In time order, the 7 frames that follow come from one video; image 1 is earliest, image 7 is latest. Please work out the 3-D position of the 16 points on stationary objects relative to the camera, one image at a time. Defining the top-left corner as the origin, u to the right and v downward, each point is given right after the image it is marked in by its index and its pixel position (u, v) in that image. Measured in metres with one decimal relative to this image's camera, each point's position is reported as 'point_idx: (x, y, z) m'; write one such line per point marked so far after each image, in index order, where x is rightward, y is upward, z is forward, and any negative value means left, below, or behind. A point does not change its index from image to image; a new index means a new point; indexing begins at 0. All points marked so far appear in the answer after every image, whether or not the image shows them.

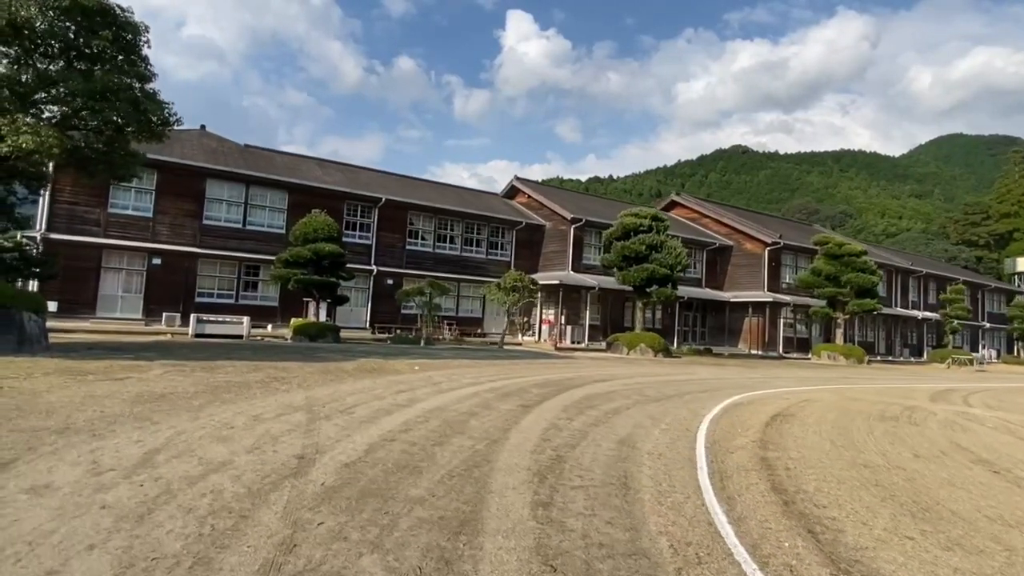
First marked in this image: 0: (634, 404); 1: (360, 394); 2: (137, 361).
0: (+1.7, -1.6, +9.2) m
1: (-1.9, -1.4, +8.5) m
2: (-6.3, -1.3, +11.2) m
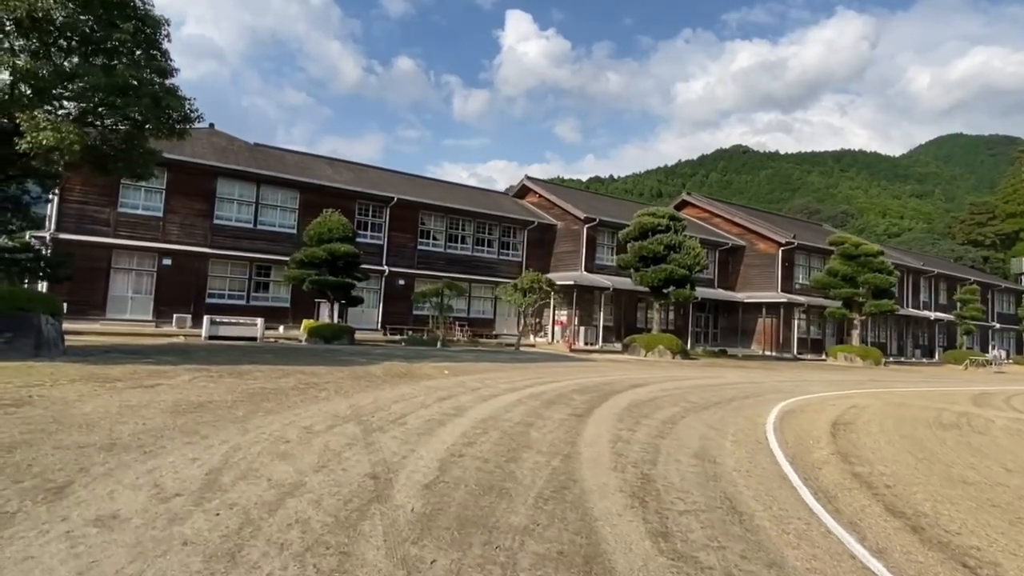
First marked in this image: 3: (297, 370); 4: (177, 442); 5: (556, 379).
0: (+2.3, -1.7, +8.8) m
1: (-1.3, -1.4, +8.1) m
2: (-5.7, -1.3, +10.8) m
3: (-3.7, -1.4, +11.4) m
4: (-2.6, -1.2, +5.2) m
5: (+0.8, -1.8, +13.0) m
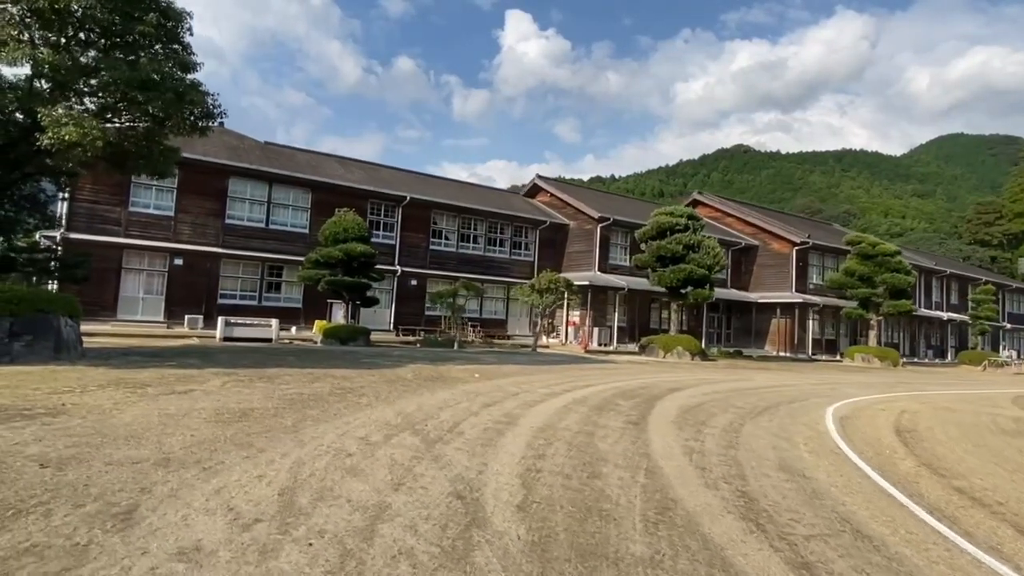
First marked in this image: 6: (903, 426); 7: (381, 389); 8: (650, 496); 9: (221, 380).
0: (+2.9, -1.7, +8.4) m
1: (-0.7, -1.4, +7.7) m
2: (-5.1, -1.3, +10.4) m
3: (-3.1, -1.4, +11.0) m
4: (-2.0, -1.2, +4.8) m
5: (+1.5, -1.8, +12.6) m
6: (+5.1, -1.8, +8.7) m
7: (-1.9, -1.4, +9.4) m
8: (+0.9, -1.4, +4.4) m
9: (-4.1, -1.3, +9.3) m
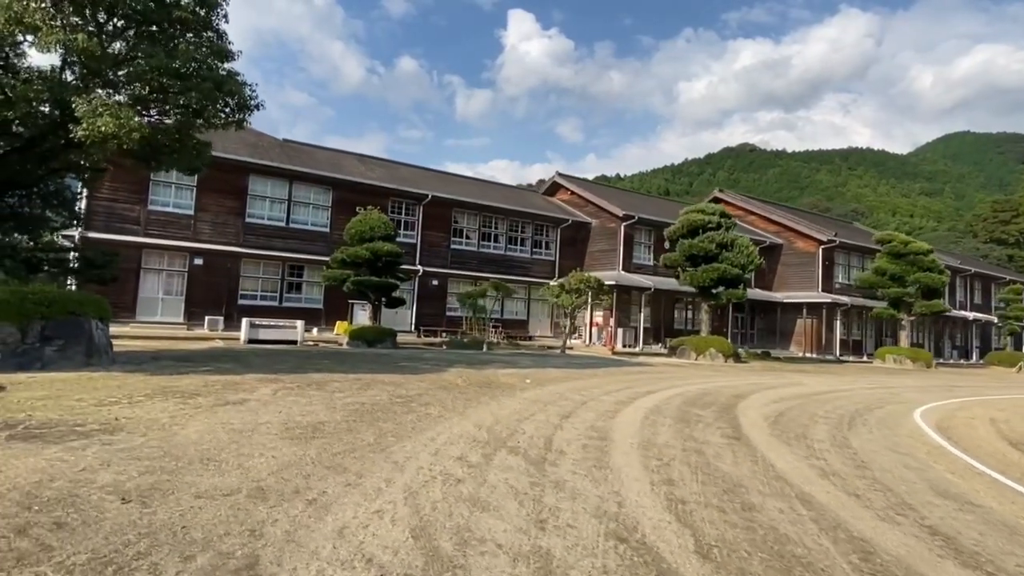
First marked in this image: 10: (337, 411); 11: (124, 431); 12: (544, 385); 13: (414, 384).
0: (+3.9, -1.7, +7.8) m
1: (+0.2, -1.4, +7.1) m
2: (-4.2, -1.3, +9.8) m
3: (-2.2, -1.5, +10.4) m
4: (-1.1, -1.2, +4.2) m
5: (+2.4, -1.8, +11.9) m
6: (+6.1, -1.8, +8.0) m
7: (-0.9, -1.4, +8.7) m
8: (+1.8, -1.4, +3.8) m
9: (-3.2, -1.3, +8.7) m
10: (-1.9, -1.3, +7.2) m
11: (-3.2, -1.2, +5.5) m
12: (+0.5, -1.6, +11.0) m
13: (-1.5, -1.5, +10.1) m
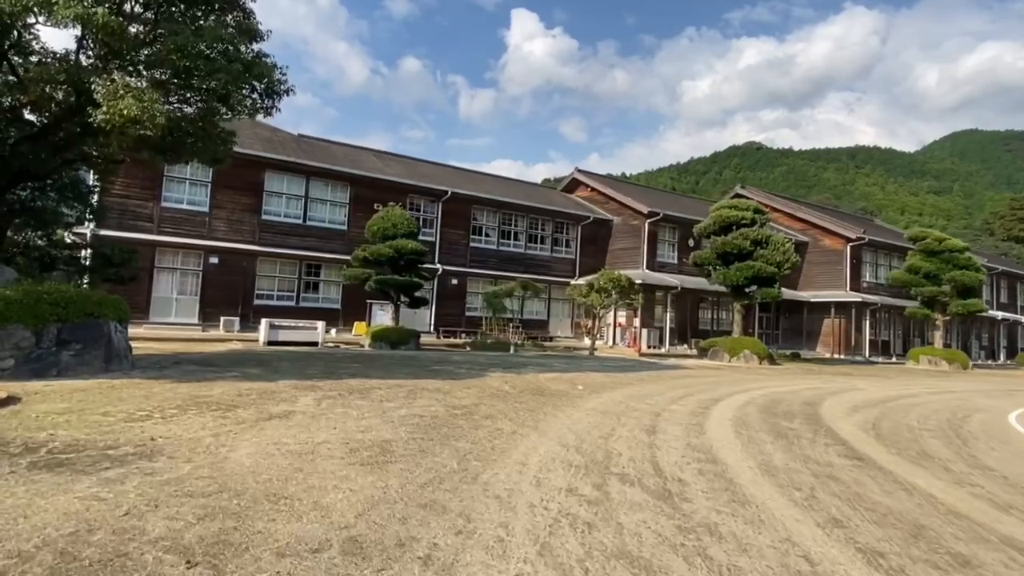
0: (+4.7, -1.7, +6.9) m
1: (+1.0, -1.4, +6.2) m
2: (-3.4, -1.3, +9.0) m
3: (-1.4, -1.4, +9.5) m
4: (-0.3, -1.2, +3.3) m
5: (+3.2, -1.8, +11.0) m
6: (+6.9, -1.8, +7.1) m
7: (-0.1, -1.4, +7.8) m
8: (+2.6, -1.4, +2.9) m
9: (-2.4, -1.3, +7.8) m
10: (-1.1, -1.3, +6.3) m
11: (-2.4, -1.2, +4.6) m
12: (+1.4, -1.6, +10.1) m
13: (-0.7, -1.5, +9.3) m
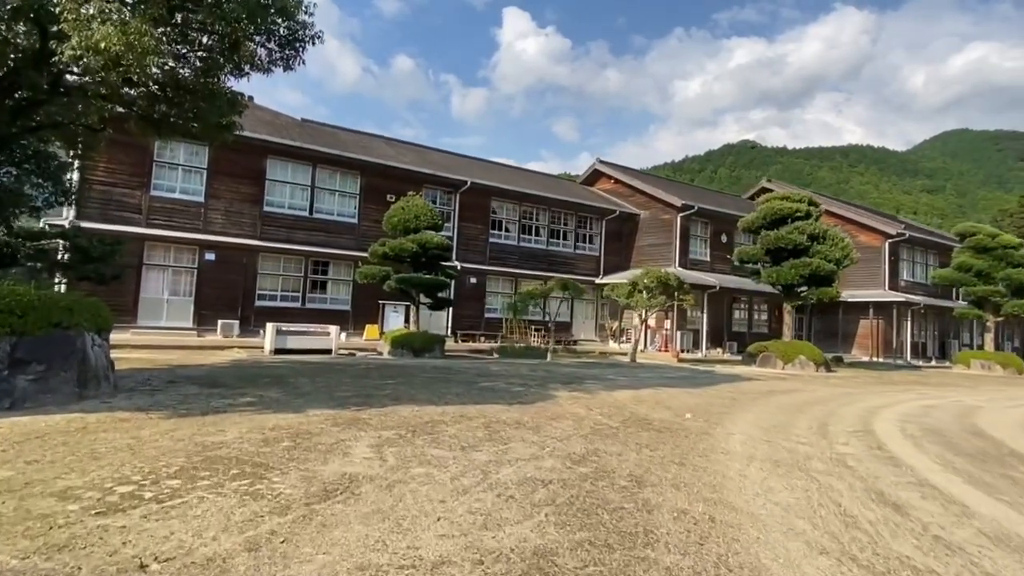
0: (+5.9, -1.7, +4.6) m
1: (+2.2, -1.4, +3.9) m
2: (-2.2, -1.3, +6.6) m
3: (-0.2, -1.4, +7.2) m
4: (+0.9, -1.3, +1.0) m
5: (+4.4, -1.8, +8.8) m
6: (+8.0, -1.8, +4.9) m
7: (+1.0, -1.4, +5.6) m
8: (+3.8, -1.4, +0.7) m
9: (-1.2, -1.3, +5.5) m
10: (+0.1, -1.3, +4.0) m
11: (-1.2, -1.2, +2.3) m
12: (+2.5, -1.6, +7.9) m
13: (+0.4, -1.5, +7.0) m
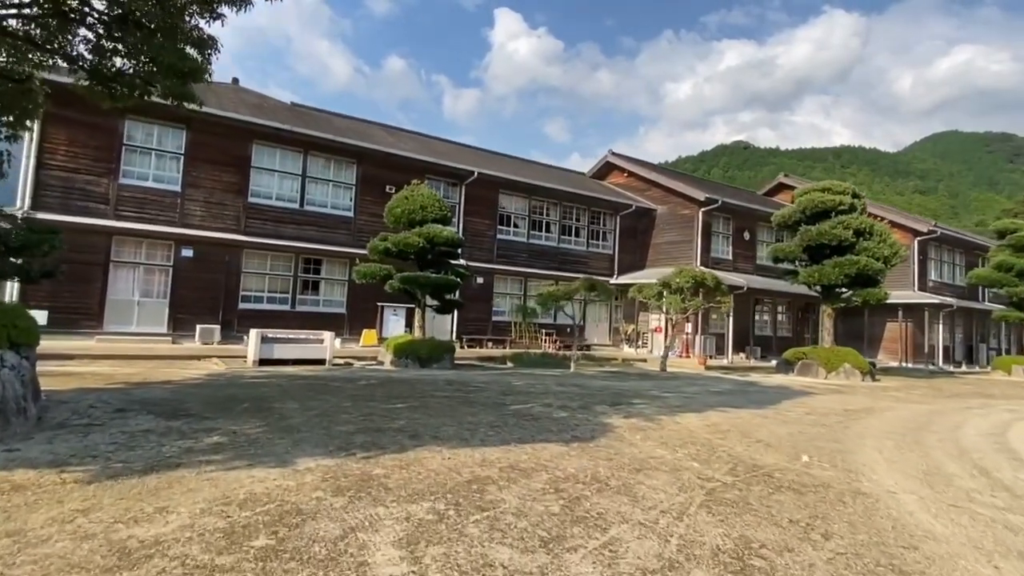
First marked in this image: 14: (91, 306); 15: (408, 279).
0: (+6.5, -1.7, +2.6) m
1: (+2.9, -1.4, +1.8) m
2: (-1.6, -1.3, +4.5) m
3: (+0.4, -1.4, +5.1) m
4: (+1.6, -1.3, -1.1) m
5: (+4.9, -1.8, +6.7) m
6: (+8.7, -1.8, +2.9) m
7: (+1.7, -1.4, +3.5) m
8: (+4.5, -1.4, -1.4) m
9: (-0.6, -1.3, +3.4) m
10: (+0.7, -1.3, +1.9) m
11: (-0.6, -1.2, +0.2) m
12: (+3.1, -1.6, +5.8) m
13: (+1.0, -1.5, +4.9) m
14: (-10.2, -0.4, +15.9) m
15: (-2.4, +0.2, +15.1) m
